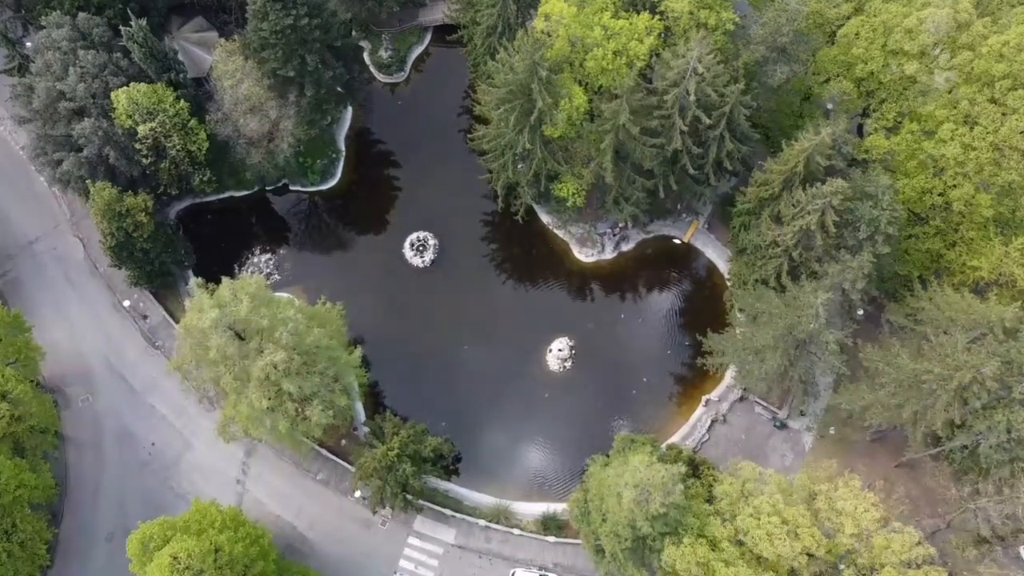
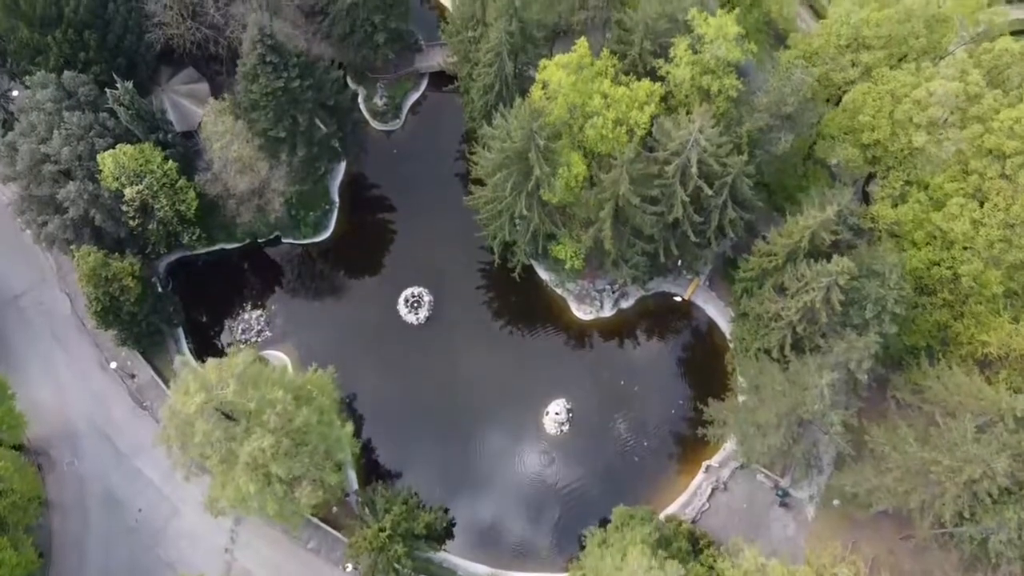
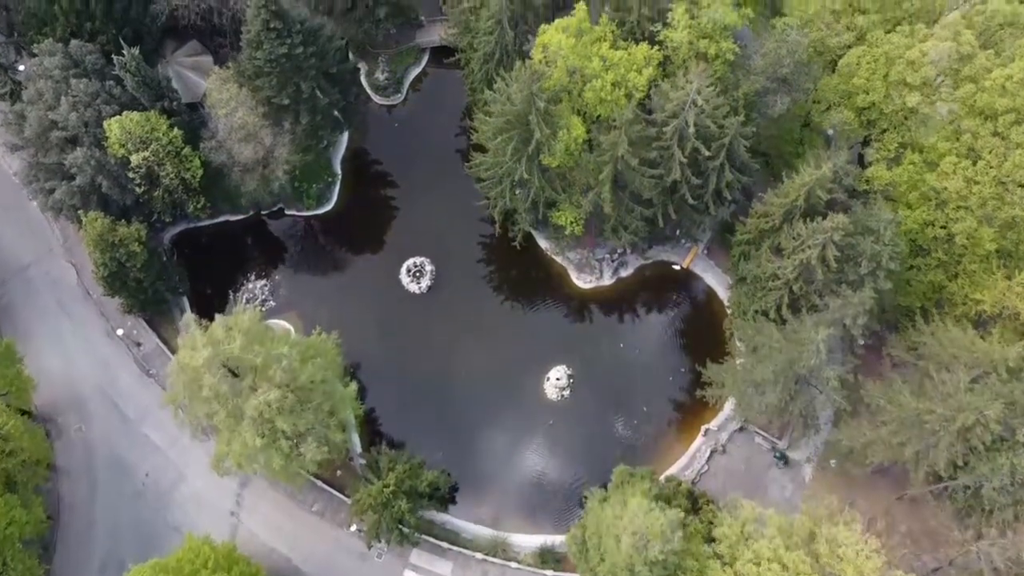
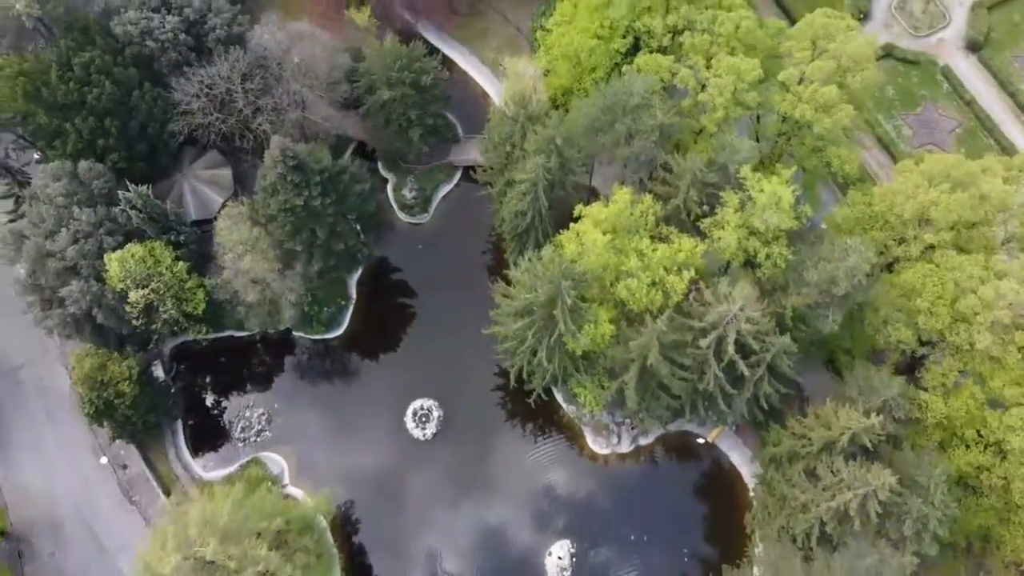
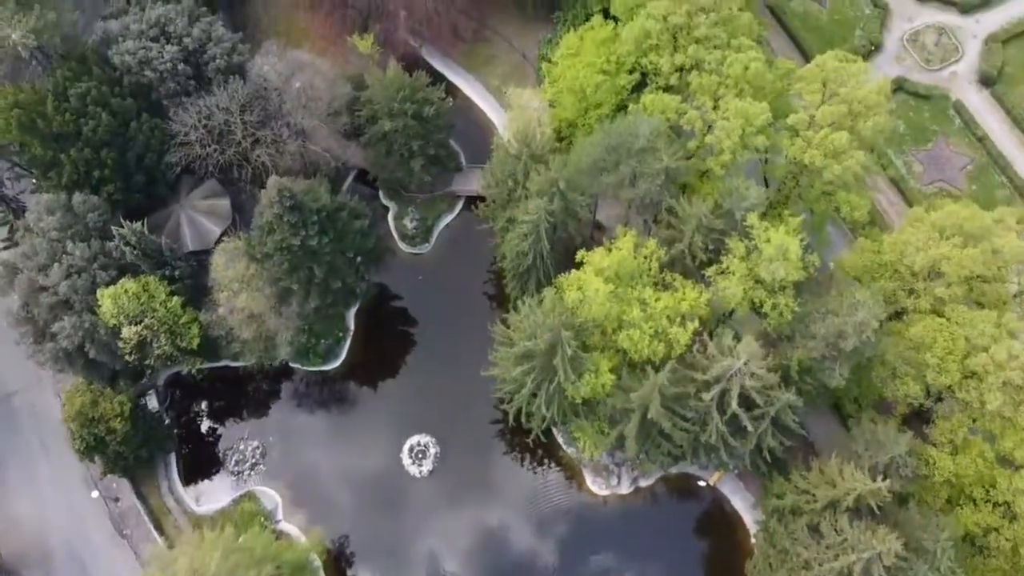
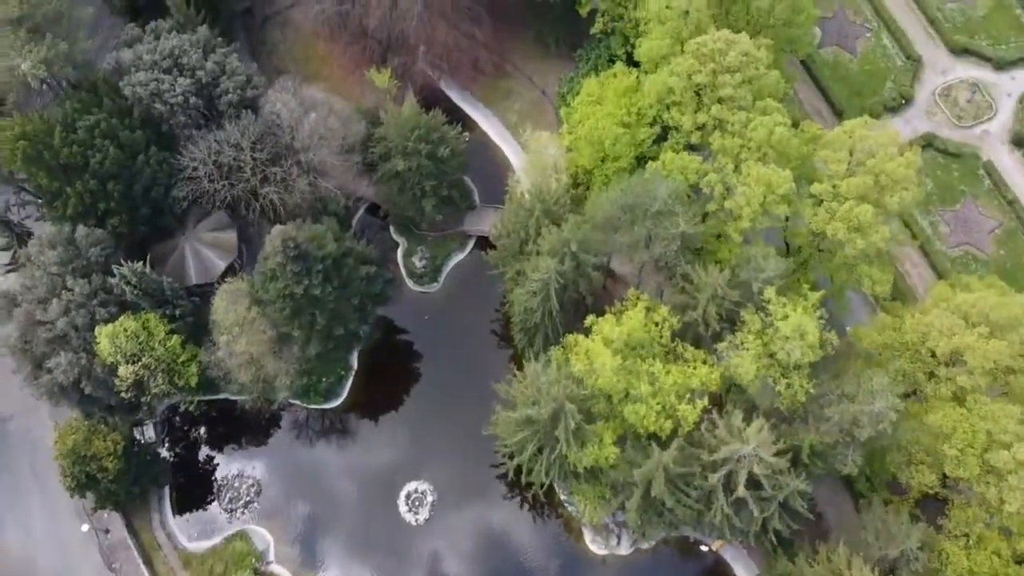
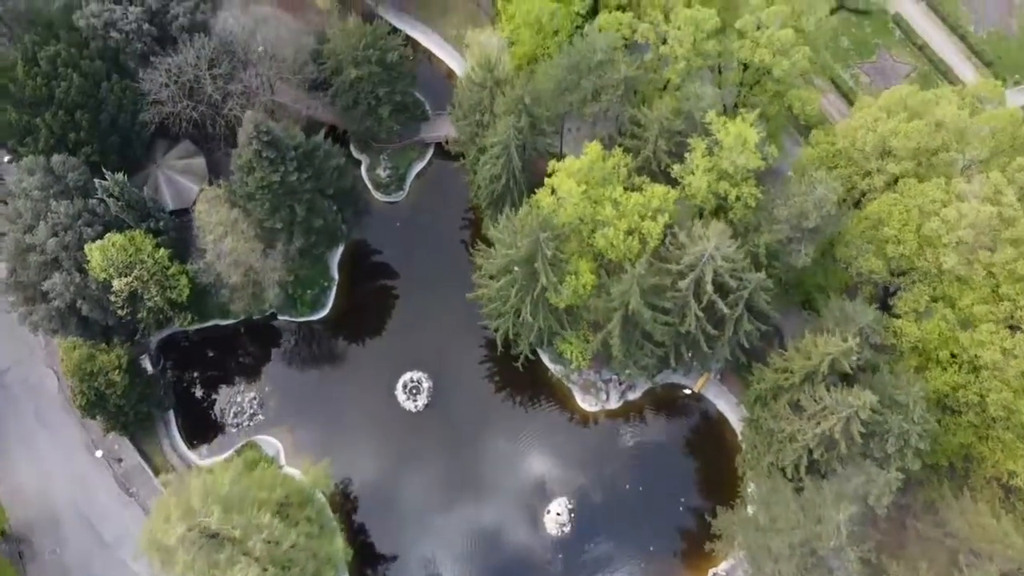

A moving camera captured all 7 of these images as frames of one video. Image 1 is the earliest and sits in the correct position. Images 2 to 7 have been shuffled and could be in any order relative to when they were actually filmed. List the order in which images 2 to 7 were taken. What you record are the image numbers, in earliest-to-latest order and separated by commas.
3, 2, 7, 4, 5, 6
